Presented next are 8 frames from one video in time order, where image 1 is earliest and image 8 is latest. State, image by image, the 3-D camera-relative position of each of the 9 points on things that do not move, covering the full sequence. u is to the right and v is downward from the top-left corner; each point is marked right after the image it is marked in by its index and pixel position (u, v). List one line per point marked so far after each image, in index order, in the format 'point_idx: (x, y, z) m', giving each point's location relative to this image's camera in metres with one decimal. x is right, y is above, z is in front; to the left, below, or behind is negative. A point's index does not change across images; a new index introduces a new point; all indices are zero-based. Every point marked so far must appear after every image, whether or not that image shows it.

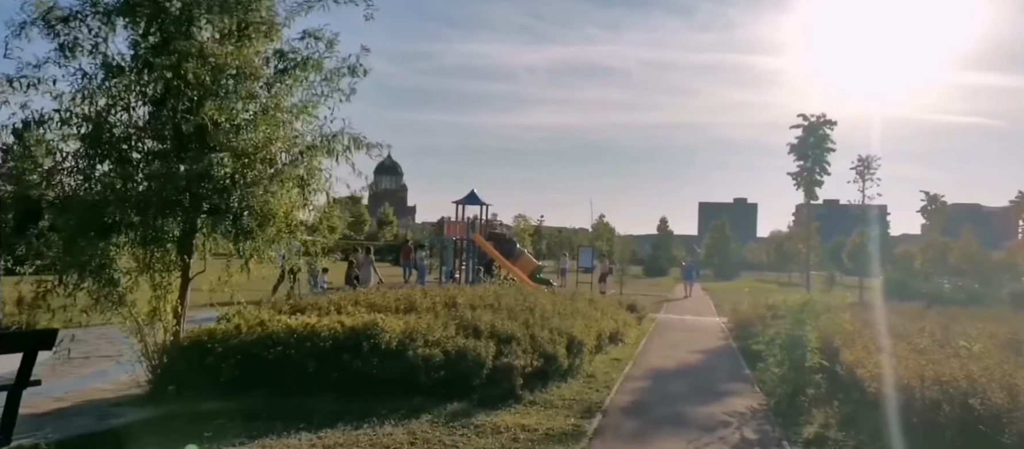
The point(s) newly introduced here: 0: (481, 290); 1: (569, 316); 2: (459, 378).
0: (-0.7, -1.6, +17.7) m
1: (+1.1, -1.8, +14.7) m
2: (-0.7, -1.9, +9.5) m
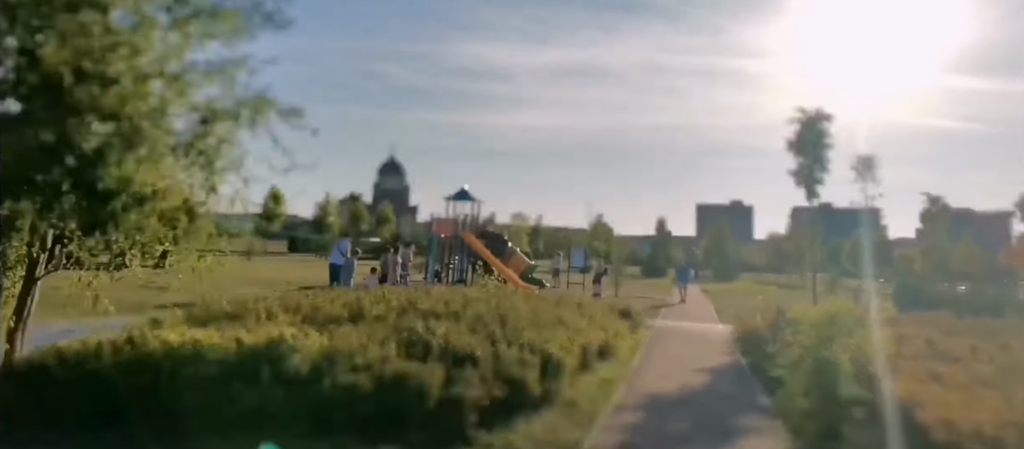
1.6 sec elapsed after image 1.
0: (-1.2, -1.4, +15.5) m
1: (+0.6, -1.7, +12.6) m
2: (-1.2, -1.8, +7.3) m
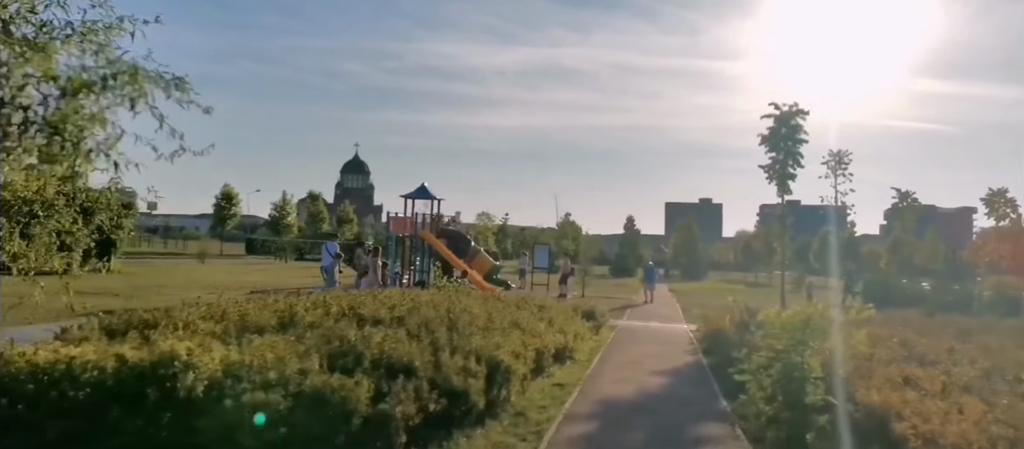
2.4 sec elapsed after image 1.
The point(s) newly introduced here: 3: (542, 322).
0: (-2.1, -1.4, +14.6) m
1: (-0.2, -1.7, +11.7) m
2: (-1.7, -1.8, +6.4) m
3: (+0.6, -1.9, +14.2) m
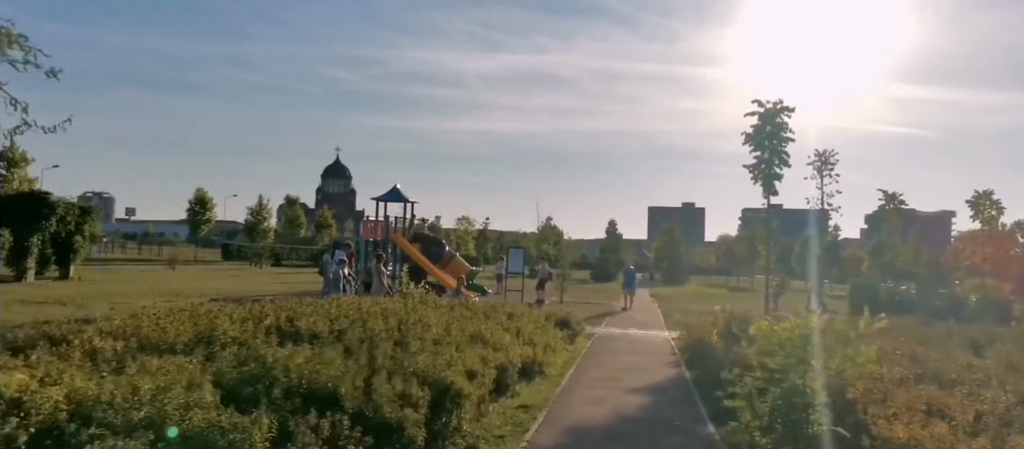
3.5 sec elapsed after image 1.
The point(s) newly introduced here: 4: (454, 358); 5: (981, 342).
0: (-2.8, -1.4, +13.2) m
1: (-0.8, -1.7, +10.3) m
2: (-2.2, -1.8, +4.9) m
3: (-0.1, -1.9, +12.8) m
4: (-0.7, -1.7, +9.2) m
5: (+8.9, -2.1, +14.1) m
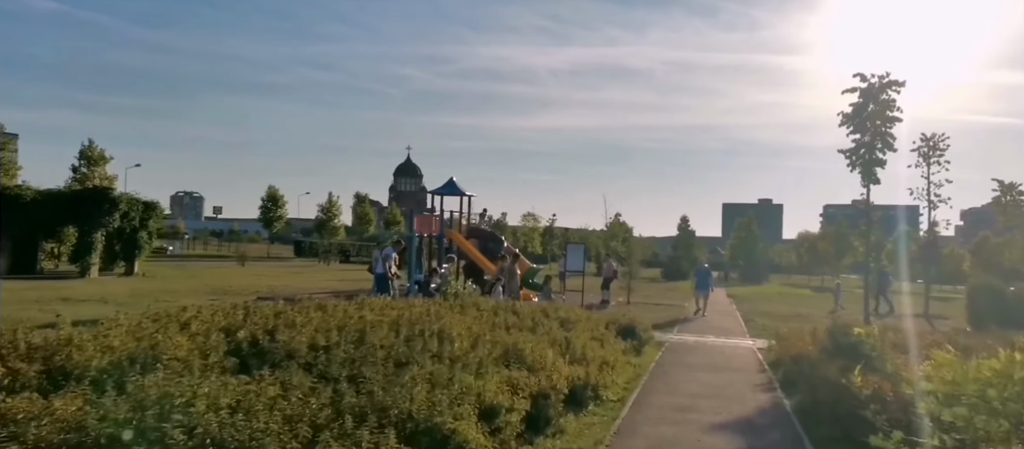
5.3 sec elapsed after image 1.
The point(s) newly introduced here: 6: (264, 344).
0: (-2.0, -1.3, +10.9) m
1: (-0.3, -1.5, +7.9) m
2: (-2.2, -1.6, +2.7) m
3: (+0.6, -1.7, +10.3) m
4: (-0.4, -1.5, +6.7) m
5: (+9.6, -1.9, +10.8) m
6: (-2.5, -1.2, +7.4) m
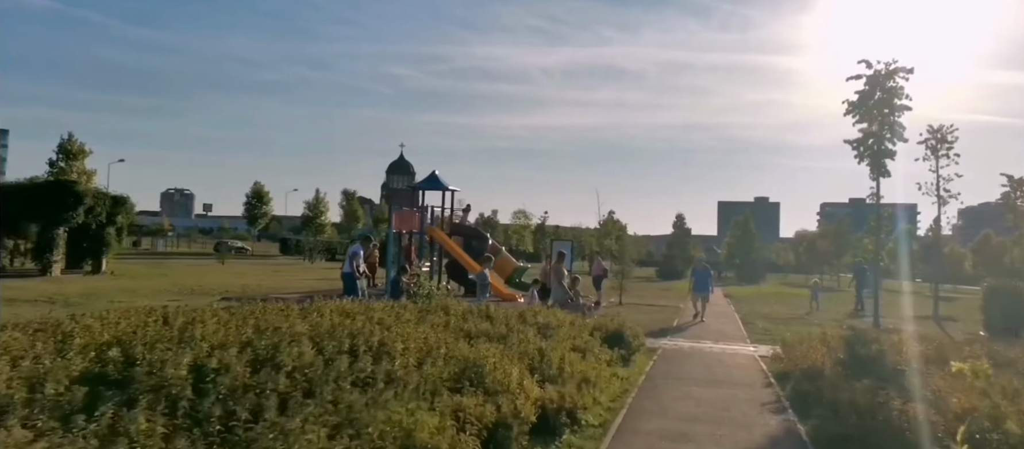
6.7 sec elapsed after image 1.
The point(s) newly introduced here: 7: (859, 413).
0: (-2.5, -1.1, +9.2) m
1: (-0.8, -1.4, +6.2) m
2: (-2.6, -1.5, +0.9) m
3: (+0.1, -1.6, +8.6) m
4: (-0.8, -1.4, +5.0) m
5: (+9.1, -1.9, +9.2) m
6: (-2.9, -1.1, +5.7) m
7: (+3.6, -1.9, +8.1) m
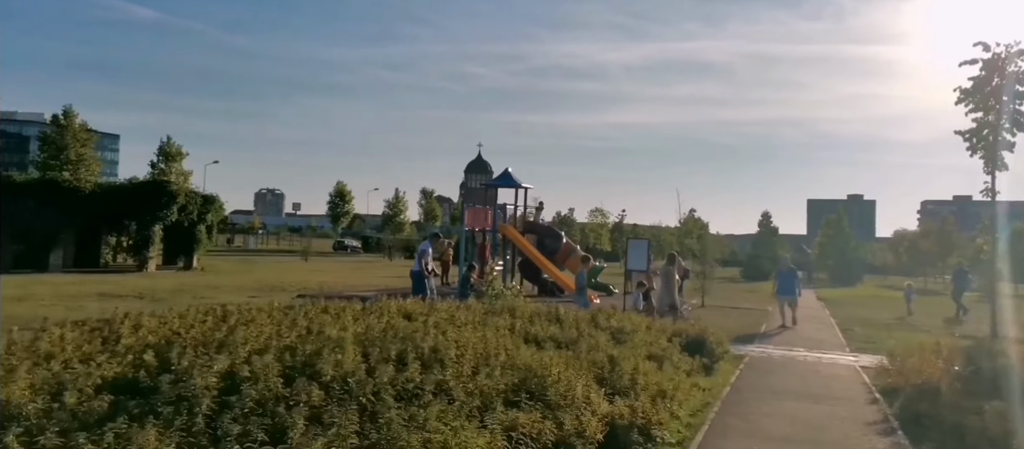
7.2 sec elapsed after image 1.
0: (-1.7, -1.1, +8.7) m
1: (-0.3, -1.4, +5.6) m
2: (-2.7, -1.5, +0.5) m
3: (+0.9, -1.6, +7.9) m
4: (-0.4, -1.4, +4.4) m
5: (+9.9, -1.8, +7.5) m
6: (-2.5, -1.1, +5.3) m
7: (+4.3, -1.9, +7.0) m
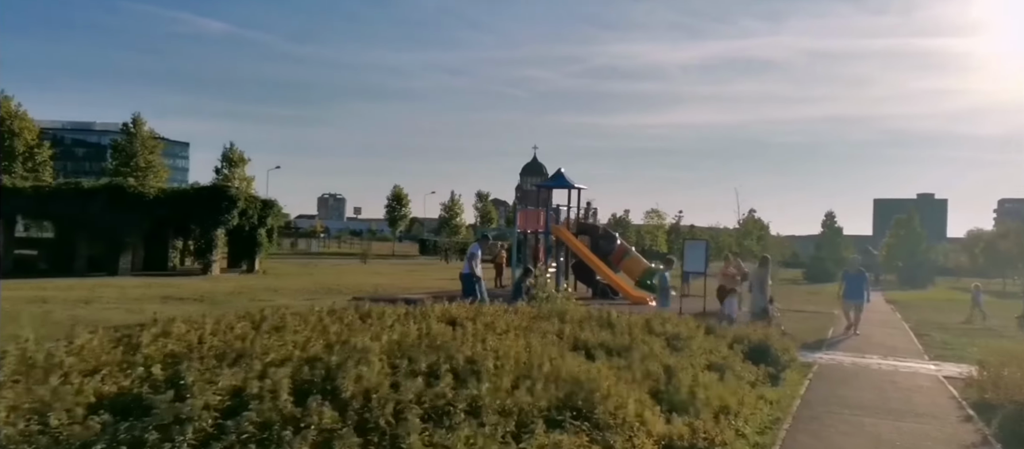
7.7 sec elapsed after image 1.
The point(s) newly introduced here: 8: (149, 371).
0: (-1.2, -1.1, +8.2) m
1: (0.0, -1.4, +4.9) m
2: (-2.8, -1.5, +0.1) m
3: (+1.3, -1.6, +7.1) m
4: (-0.3, -1.4, +3.8) m
5: (+10.3, -1.8, +6.1) m
6: (-2.2, -1.0, +4.8) m
7: (+4.6, -1.9, +6.0) m
8: (-2.5, -1.0, +5.3) m
